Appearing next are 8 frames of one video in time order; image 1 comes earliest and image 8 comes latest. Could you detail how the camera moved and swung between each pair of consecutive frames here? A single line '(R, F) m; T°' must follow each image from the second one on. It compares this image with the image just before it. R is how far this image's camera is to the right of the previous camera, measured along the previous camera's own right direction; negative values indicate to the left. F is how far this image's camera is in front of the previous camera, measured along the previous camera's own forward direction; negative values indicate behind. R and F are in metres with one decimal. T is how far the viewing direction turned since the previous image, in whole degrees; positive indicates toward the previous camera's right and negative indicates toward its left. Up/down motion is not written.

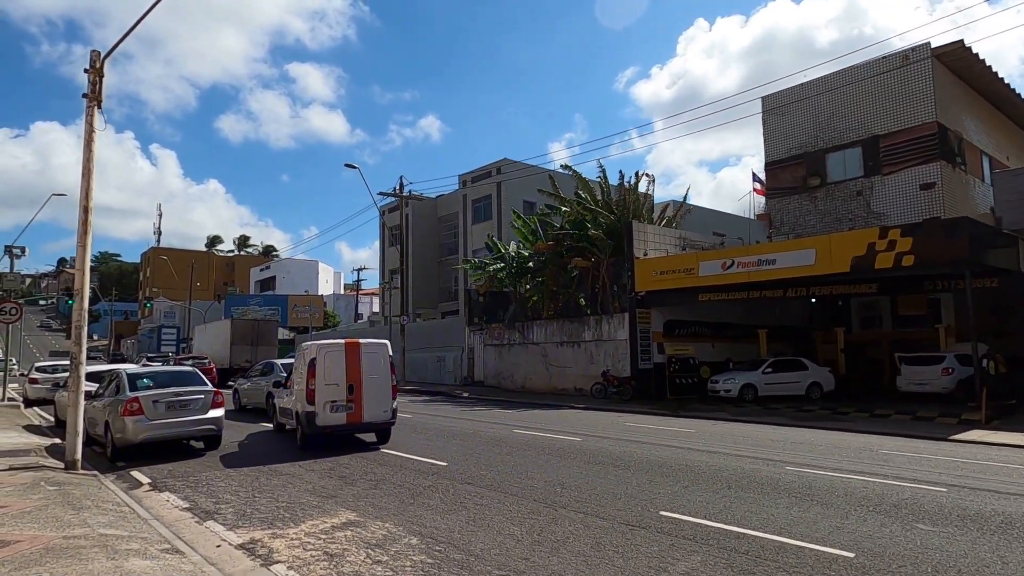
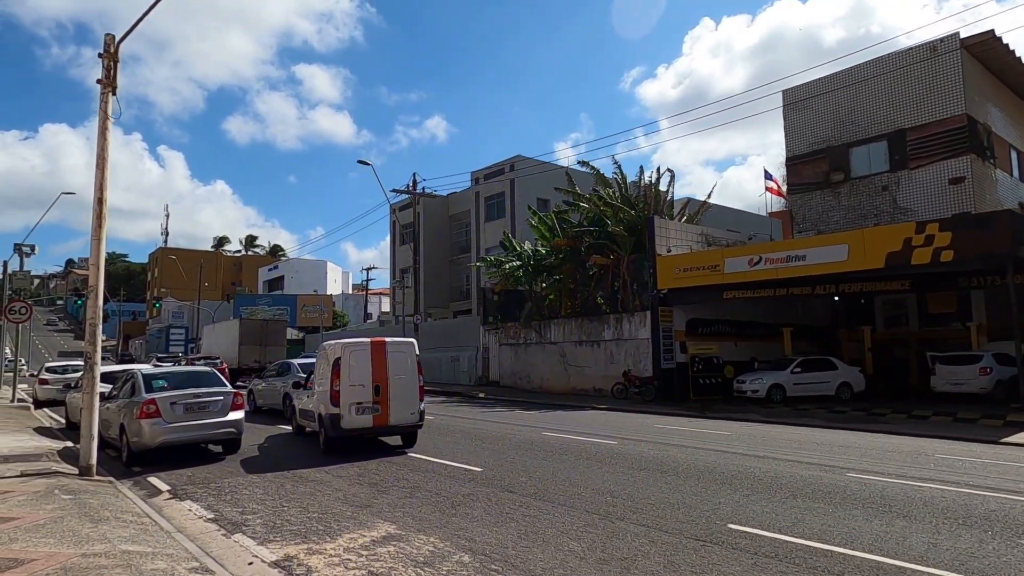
(-0.5, +0.6) m; 0°
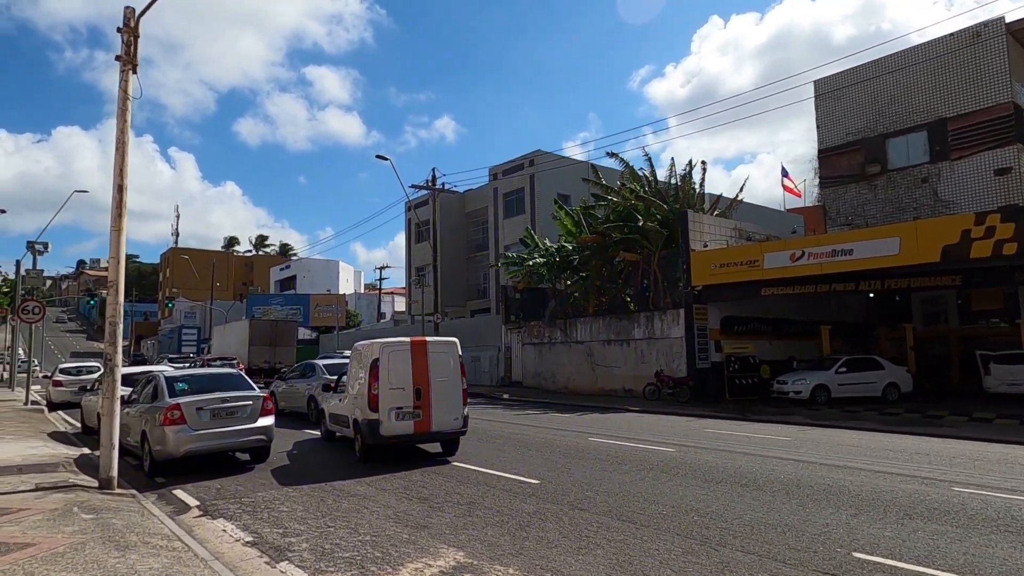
(-0.7, +0.9) m; -1°
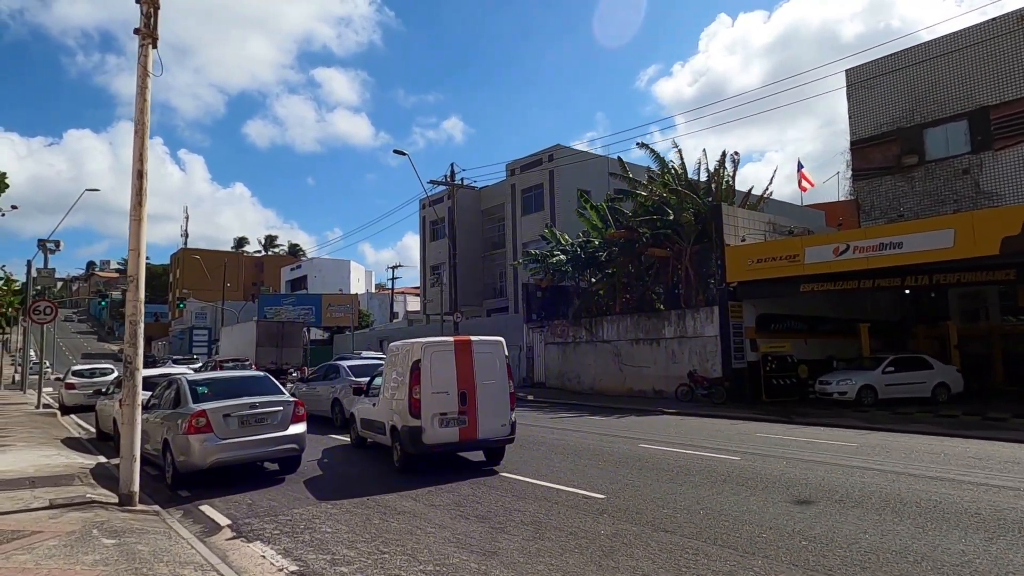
(-0.7, +0.9) m; -1°
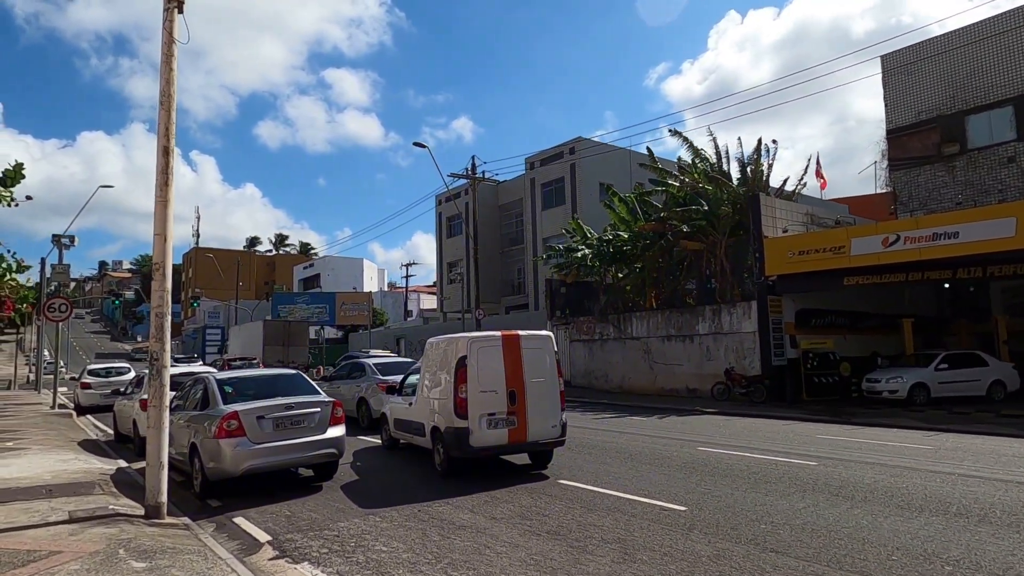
(-0.7, +0.9) m; -1°
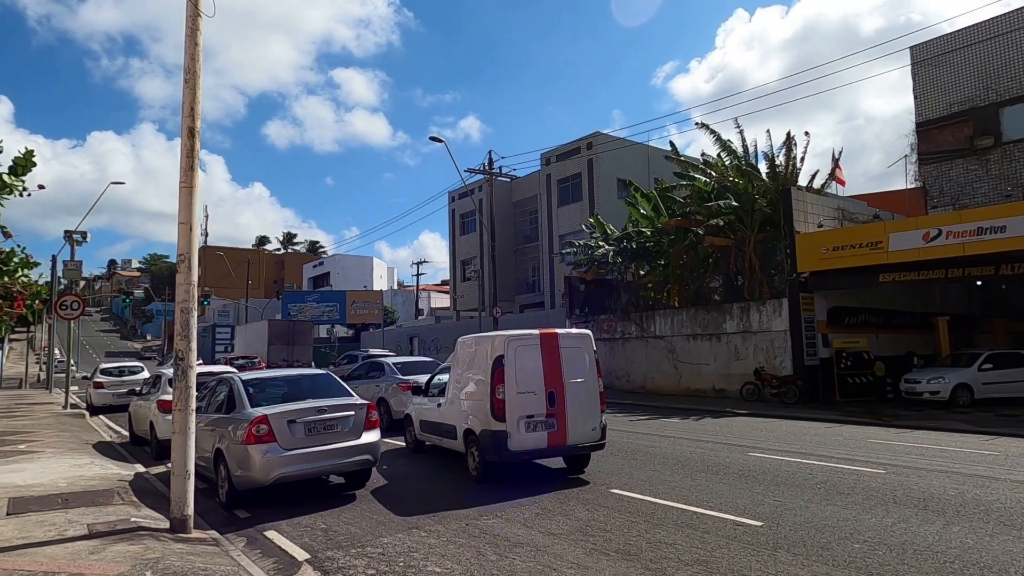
(-0.5, +0.7) m; -1°
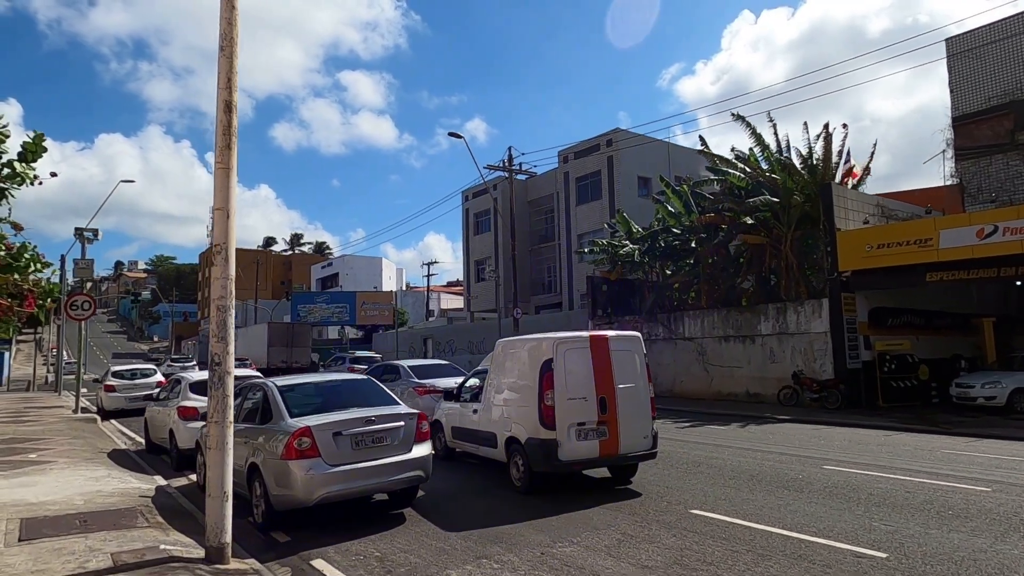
(-0.7, +0.9) m; 0°
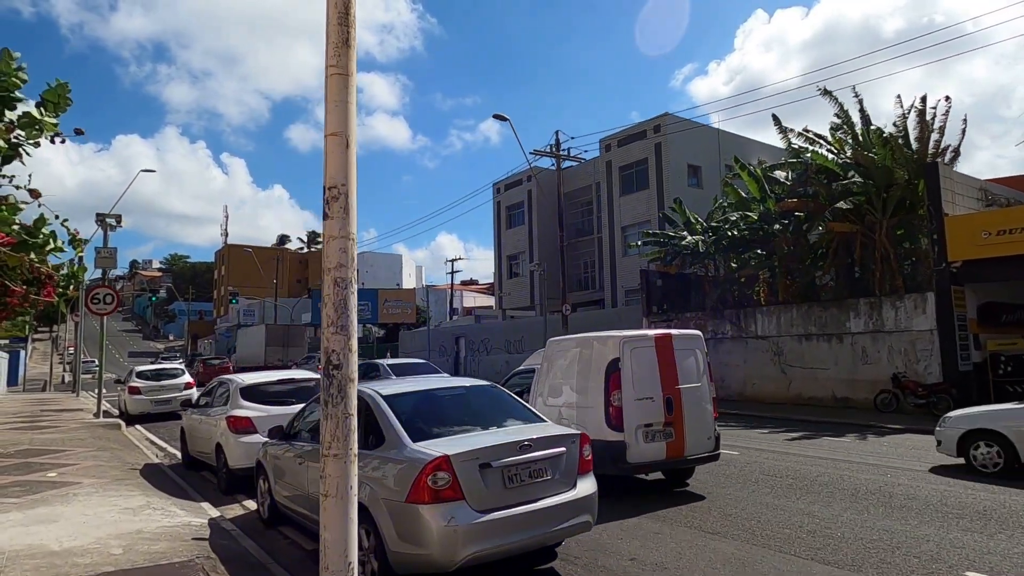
(-1.5, +2.1) m; -1°
